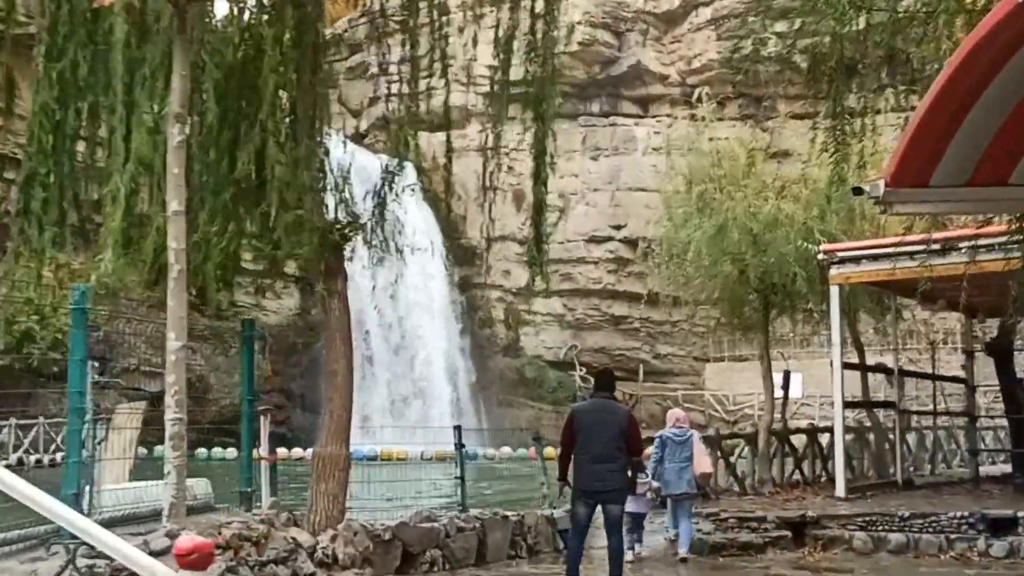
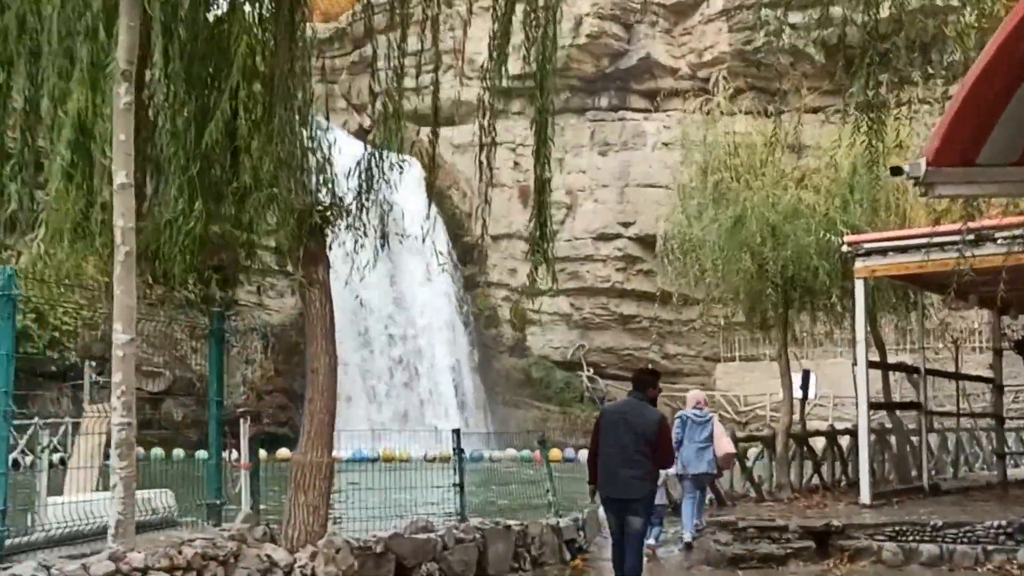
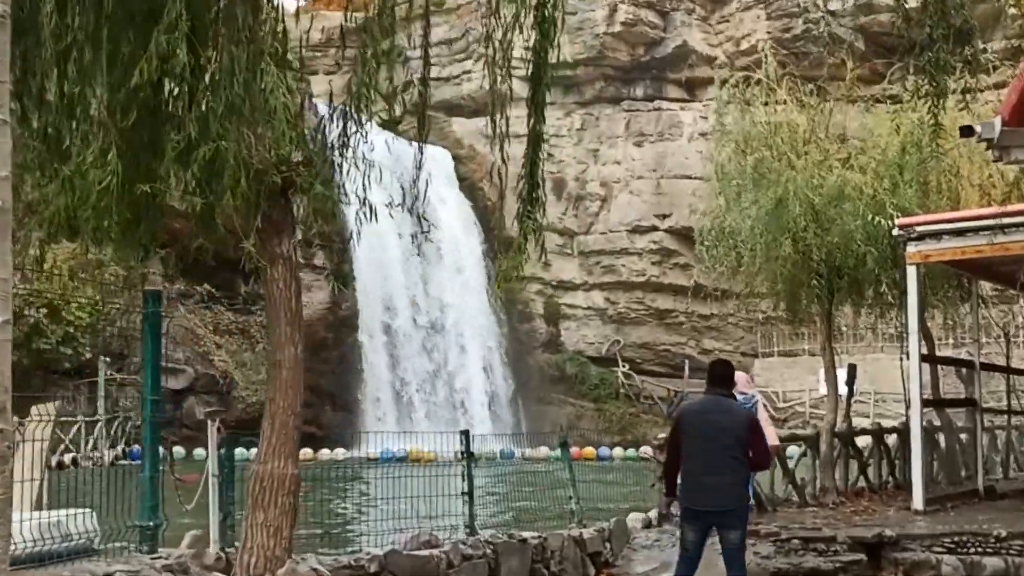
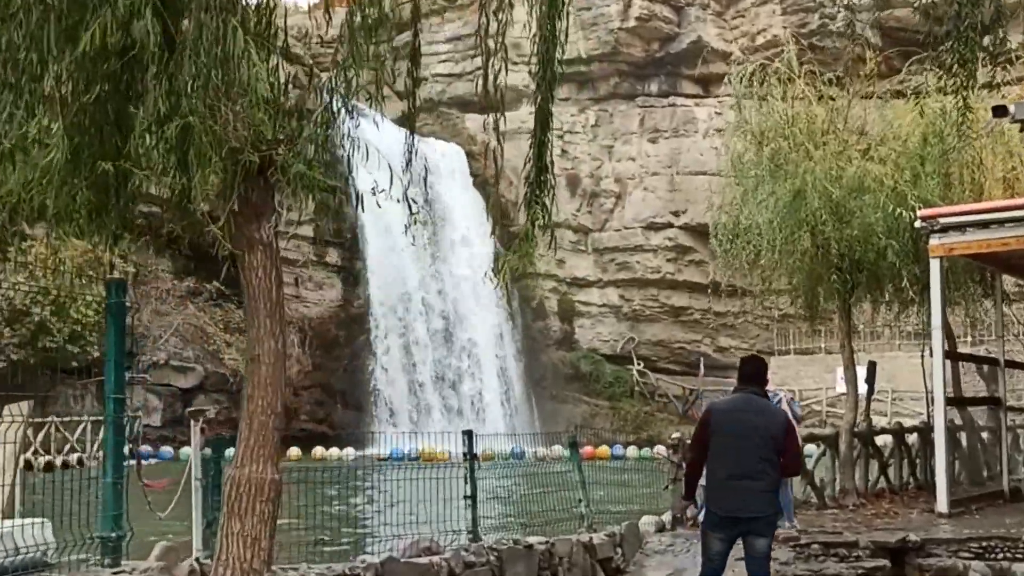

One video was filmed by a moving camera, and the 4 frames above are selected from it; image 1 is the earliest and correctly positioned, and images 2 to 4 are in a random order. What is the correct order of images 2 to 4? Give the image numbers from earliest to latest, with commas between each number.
2, 3, 4
